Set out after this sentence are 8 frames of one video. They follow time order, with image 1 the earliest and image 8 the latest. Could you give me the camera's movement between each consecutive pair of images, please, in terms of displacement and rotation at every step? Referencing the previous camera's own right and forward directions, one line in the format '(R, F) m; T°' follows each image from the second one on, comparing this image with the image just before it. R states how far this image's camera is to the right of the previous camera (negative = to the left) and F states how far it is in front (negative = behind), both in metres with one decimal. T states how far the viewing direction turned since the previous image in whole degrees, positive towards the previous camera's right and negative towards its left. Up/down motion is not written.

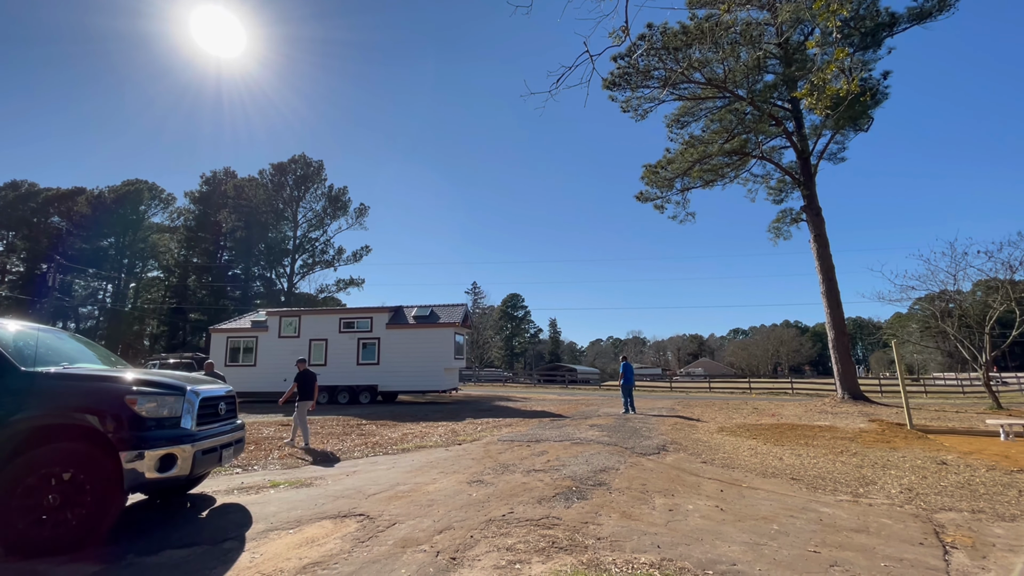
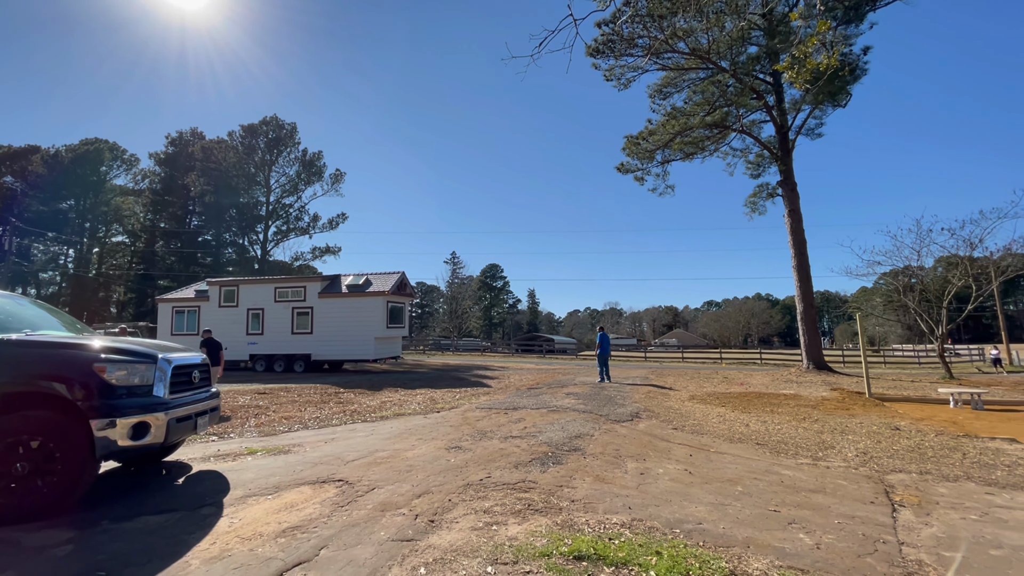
(0.0, 0.0) m; +3°
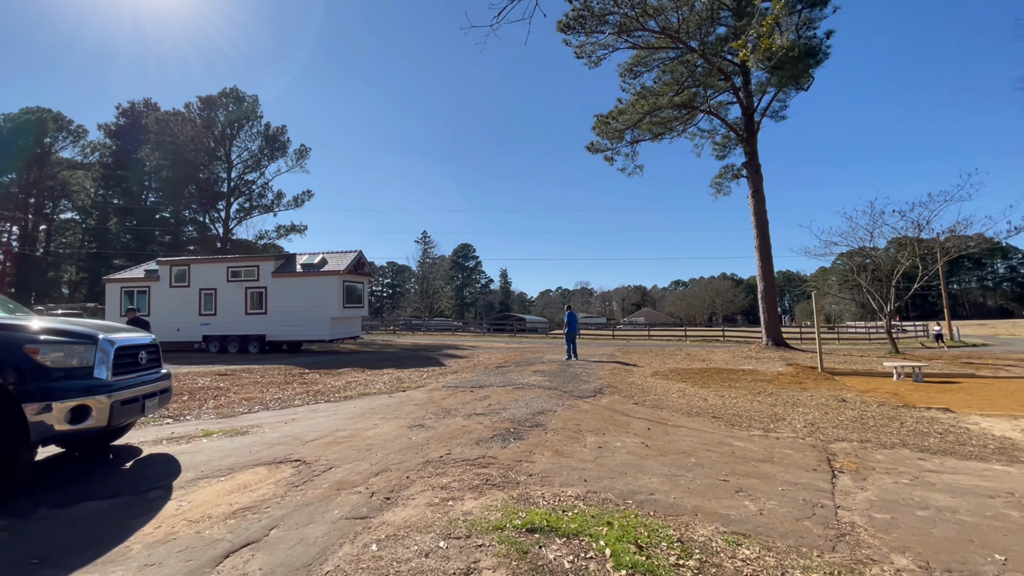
(+0.1, 0.0) m; +3°
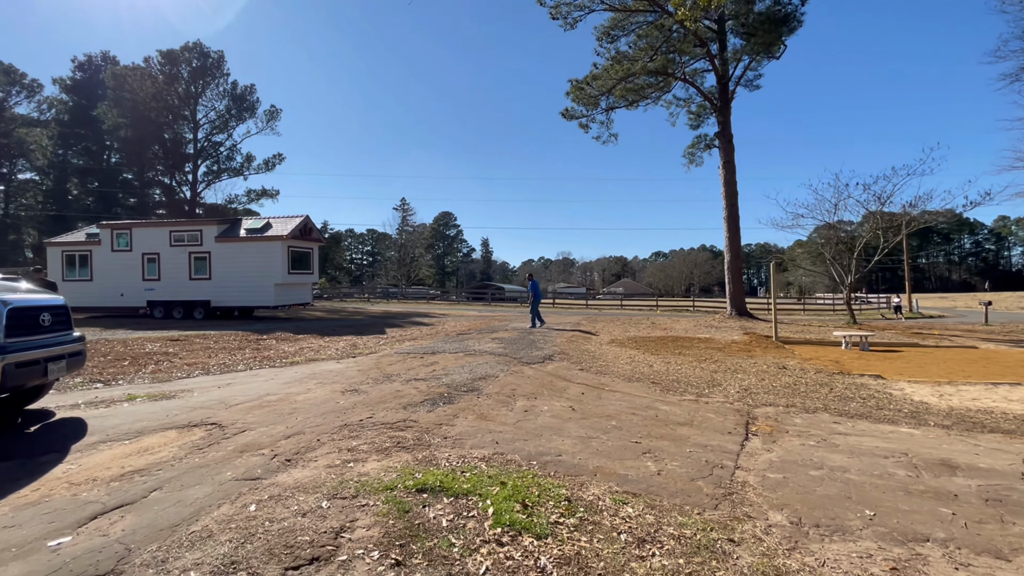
(+0.6, +0.1) m; +2°
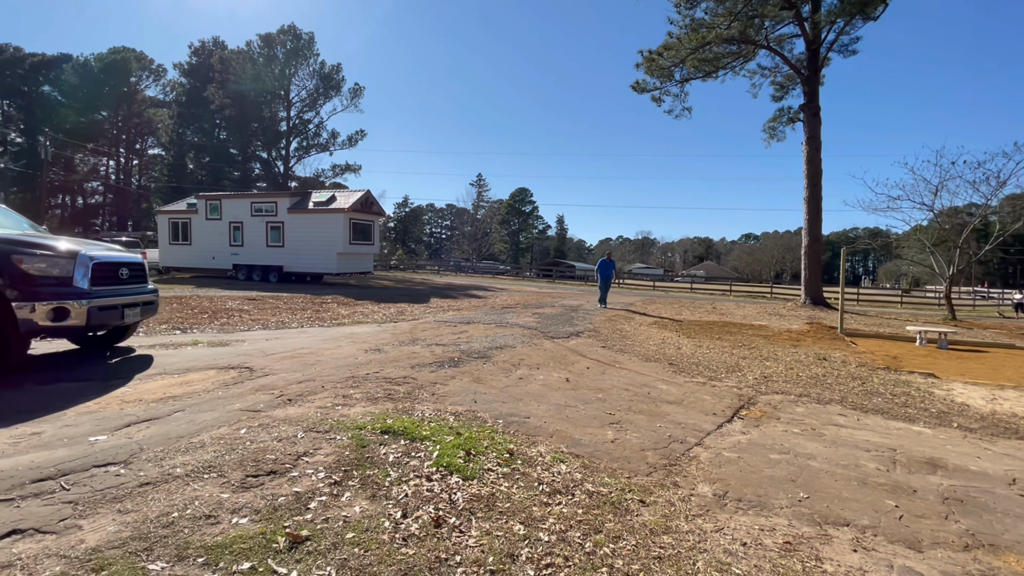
(+0.9, -0.2) m; -9°
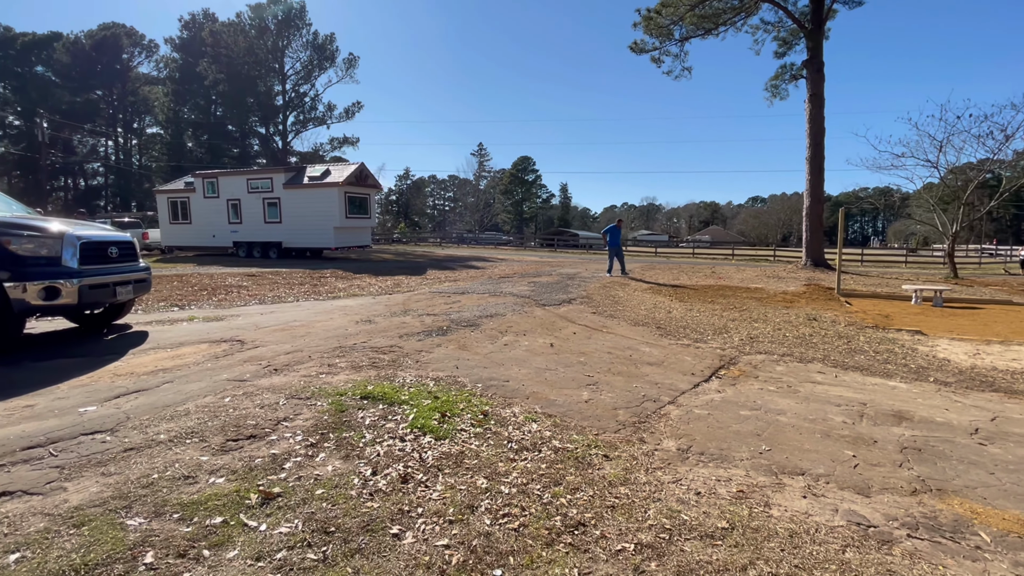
(+0.3, -0.1) m; -1°
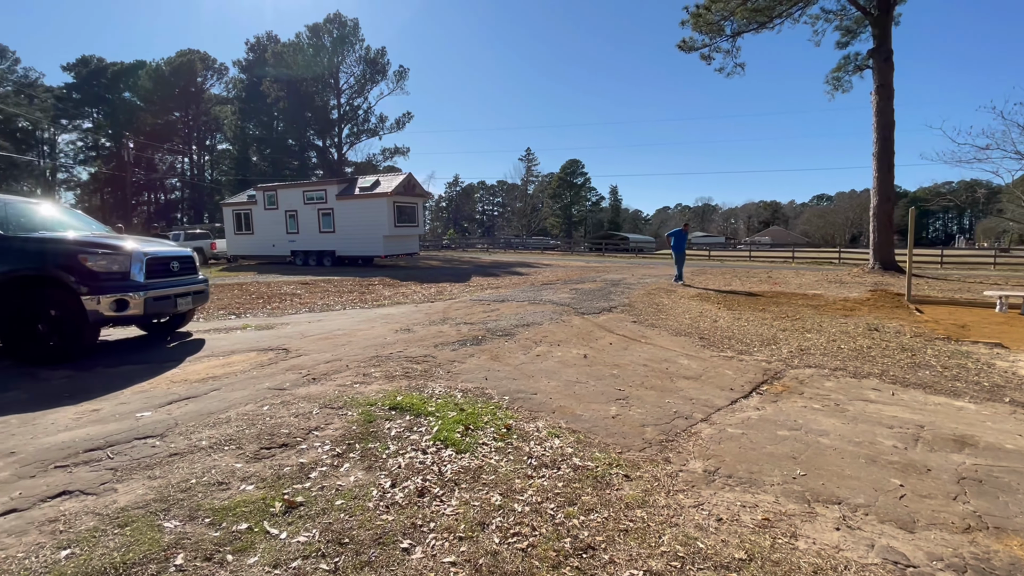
(+0.2, 0.0) m; -6°
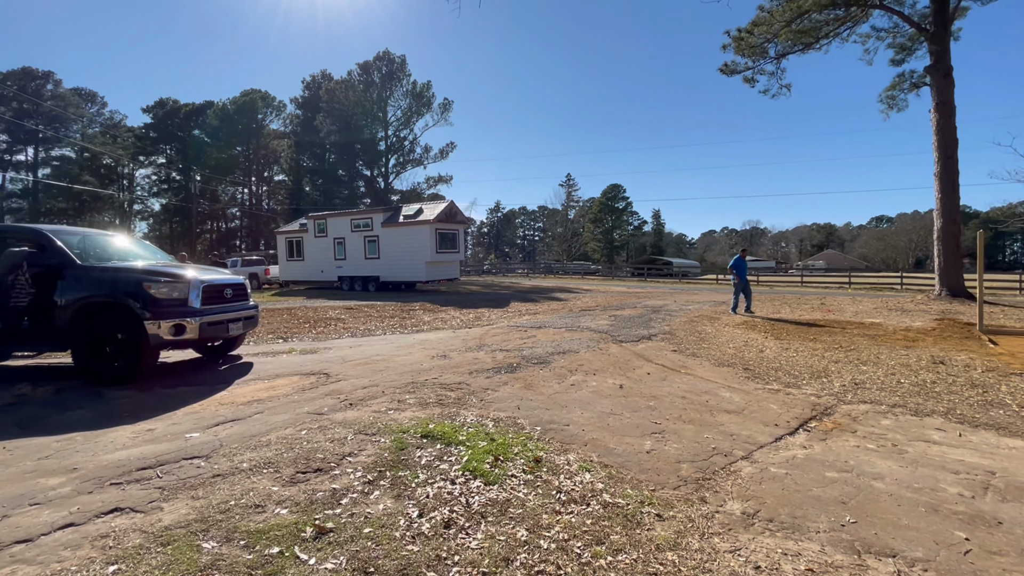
(+0.1, 0.0) m; -5°
